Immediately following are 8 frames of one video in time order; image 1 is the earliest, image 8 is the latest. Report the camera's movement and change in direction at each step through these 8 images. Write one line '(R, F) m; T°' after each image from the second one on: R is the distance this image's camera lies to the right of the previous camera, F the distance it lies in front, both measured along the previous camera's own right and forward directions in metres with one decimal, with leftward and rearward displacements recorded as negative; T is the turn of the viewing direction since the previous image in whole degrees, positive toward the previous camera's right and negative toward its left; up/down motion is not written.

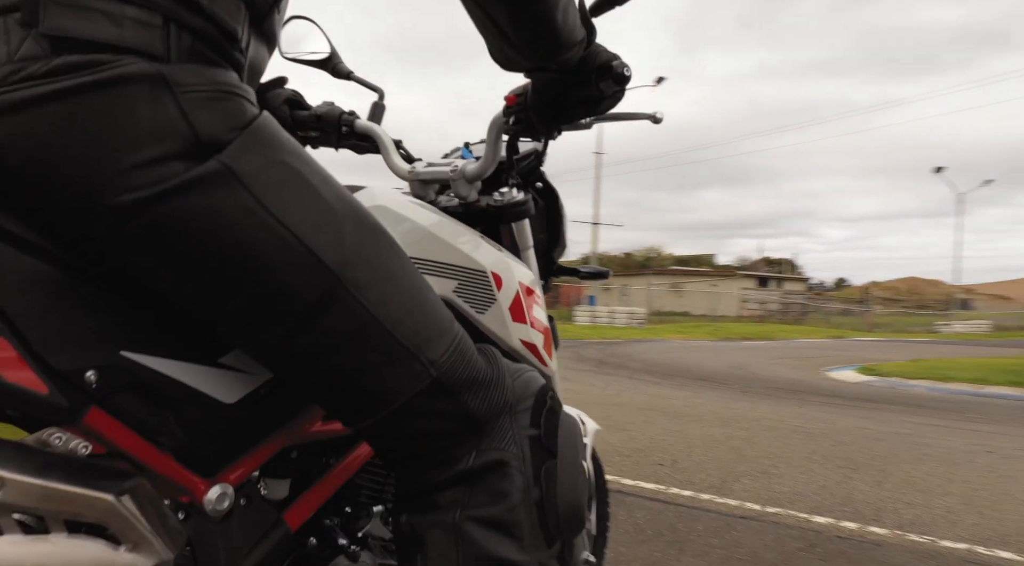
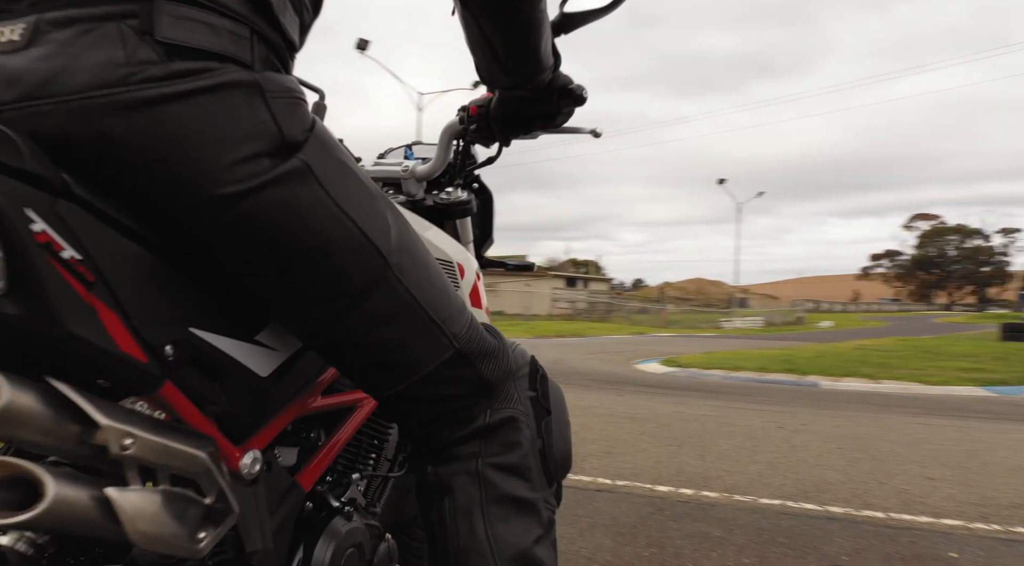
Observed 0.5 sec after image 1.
(-0.3, -0.2) m; +14°
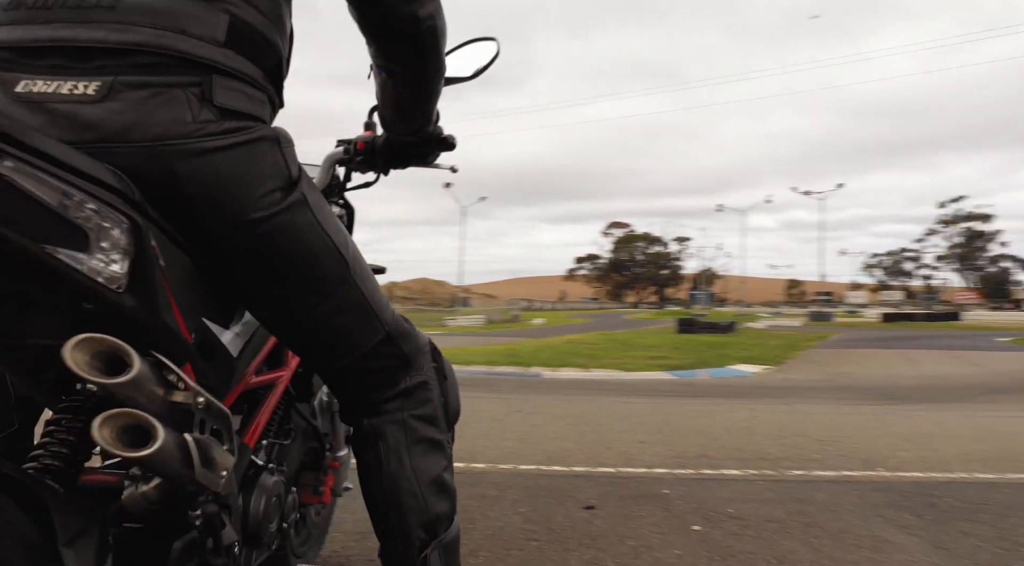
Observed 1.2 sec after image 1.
(-0.5, -0.5) m; +21°
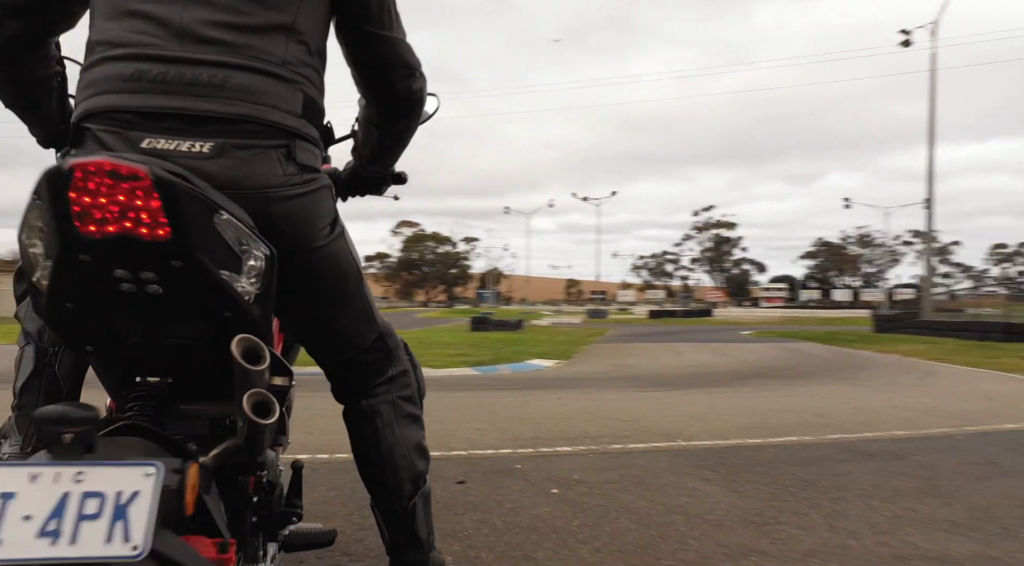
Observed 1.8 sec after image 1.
(-0.5, -0.5) m; +16°
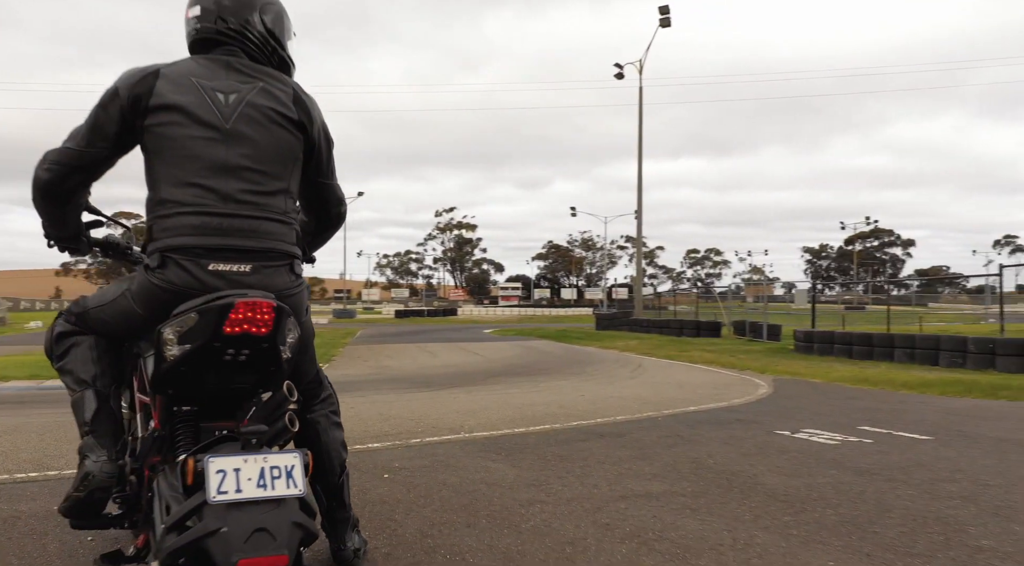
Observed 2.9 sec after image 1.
(-0.7, -1.3) m; +19°
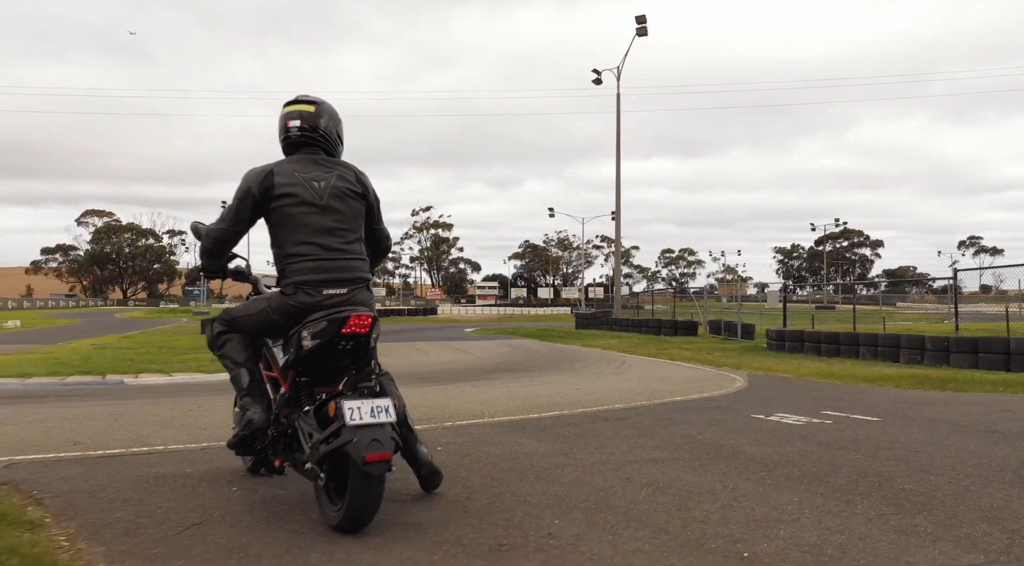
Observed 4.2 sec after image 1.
(-0.5, -1.2) m; +2°
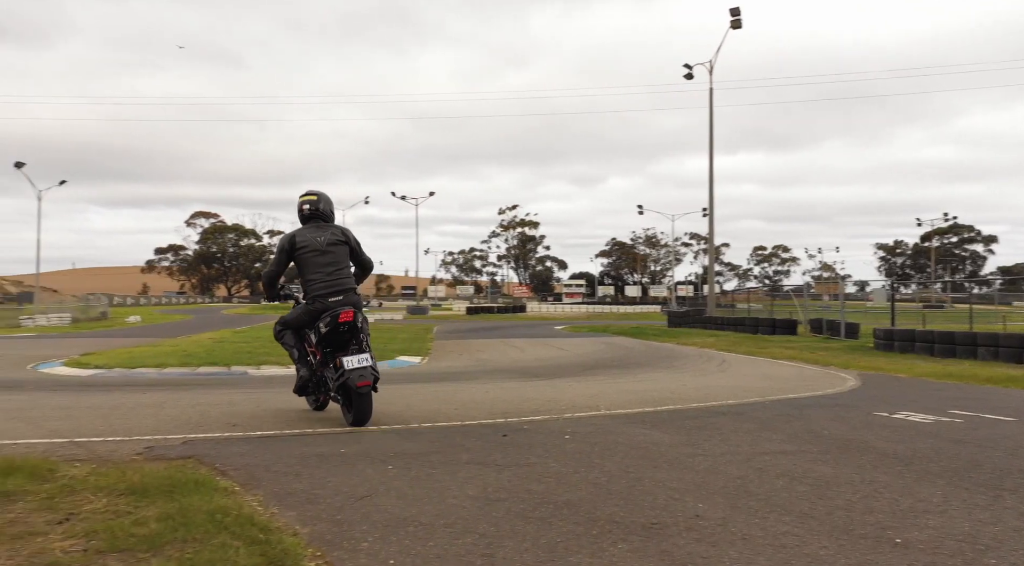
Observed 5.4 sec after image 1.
(-0.4, -0.3) m; -6°
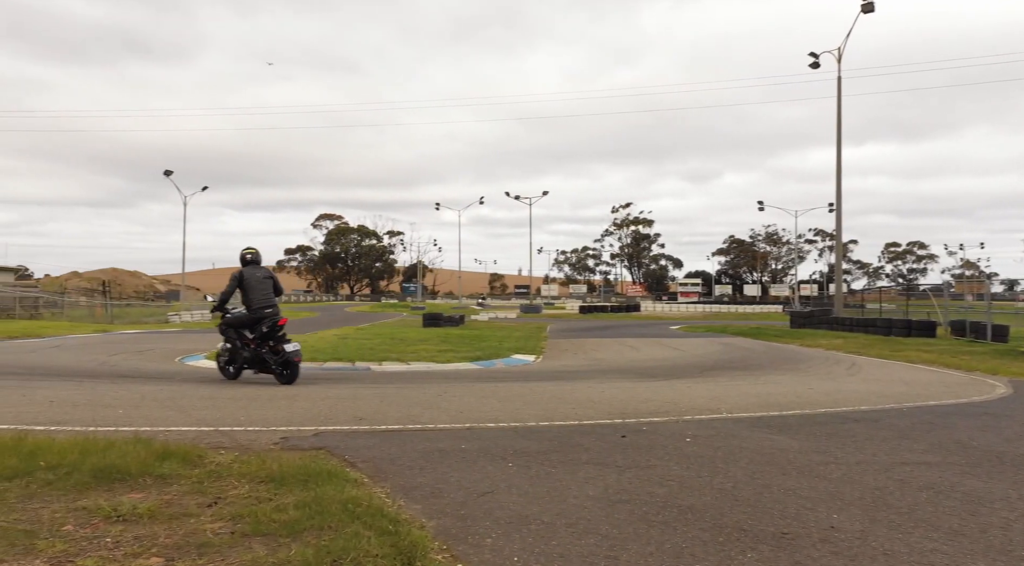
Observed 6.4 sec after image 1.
(-0.1, 0.0) m; -8°
